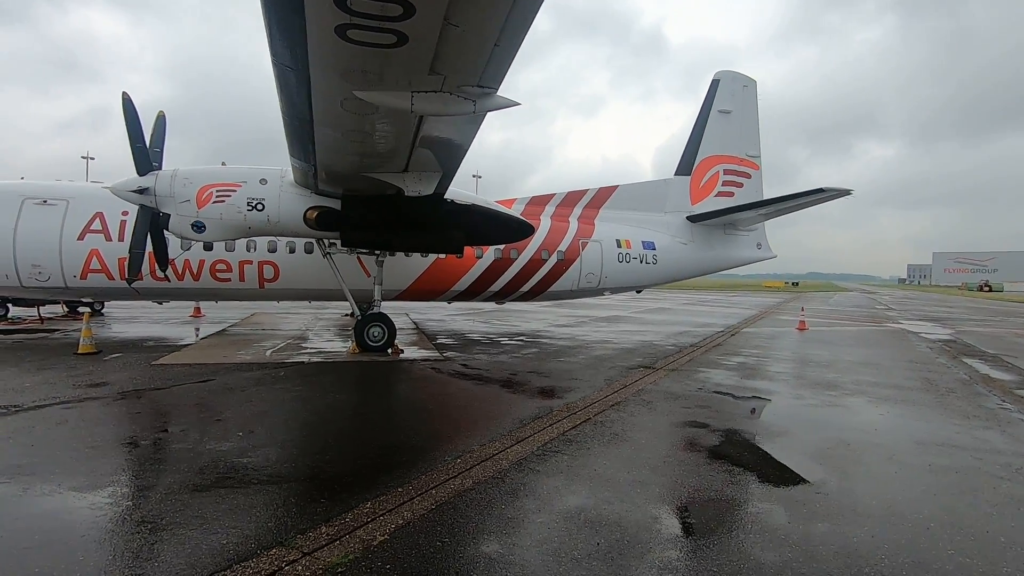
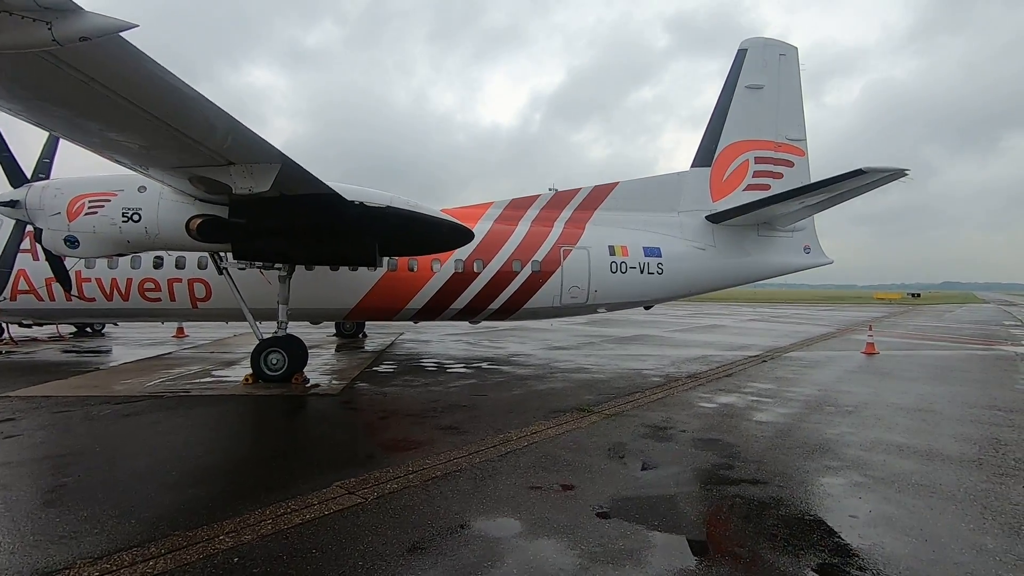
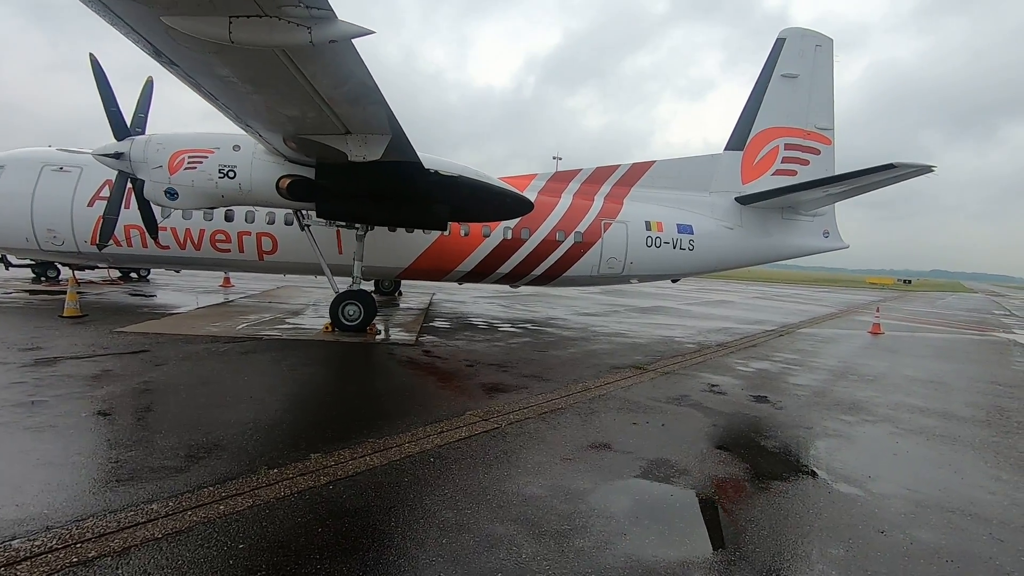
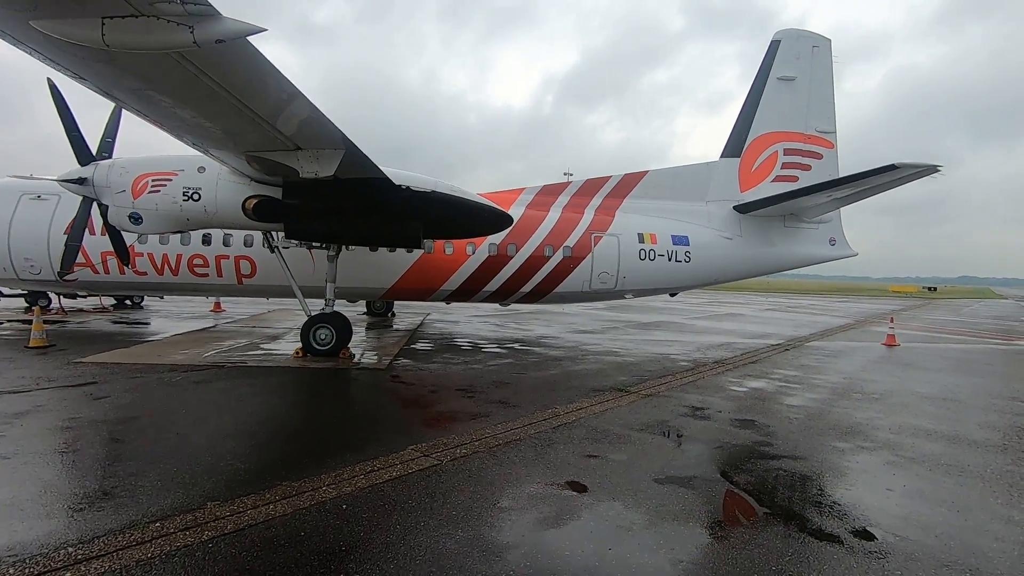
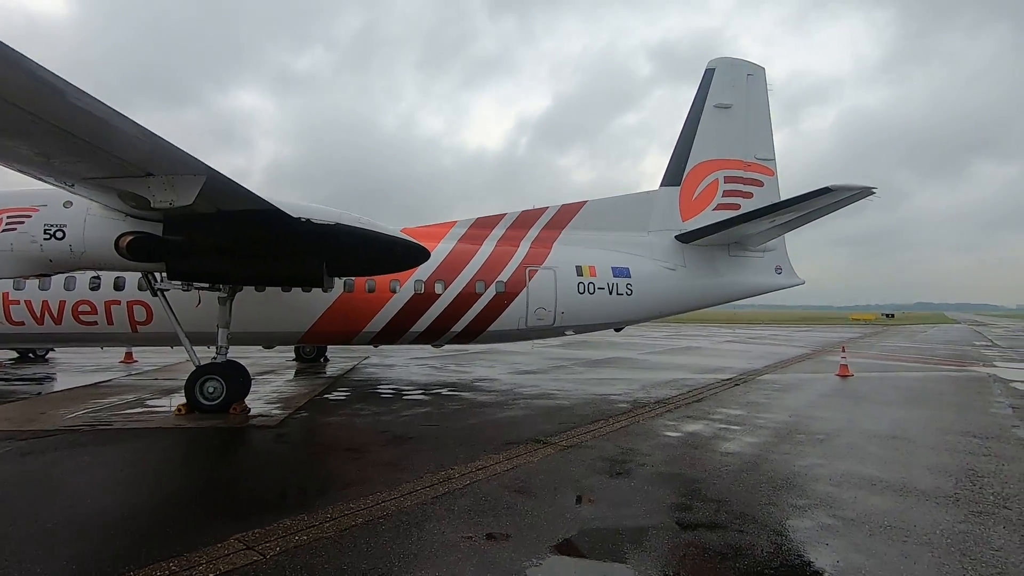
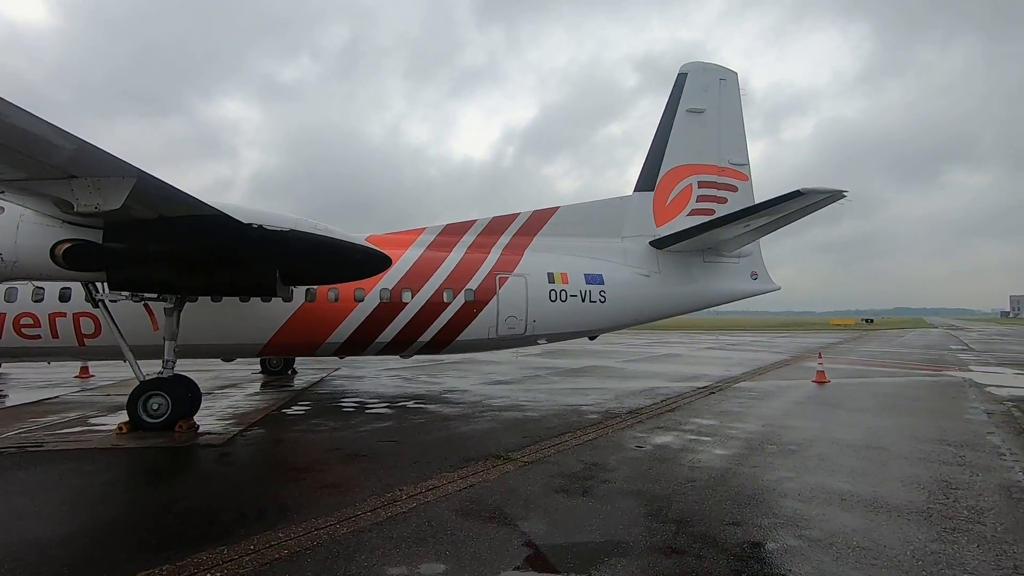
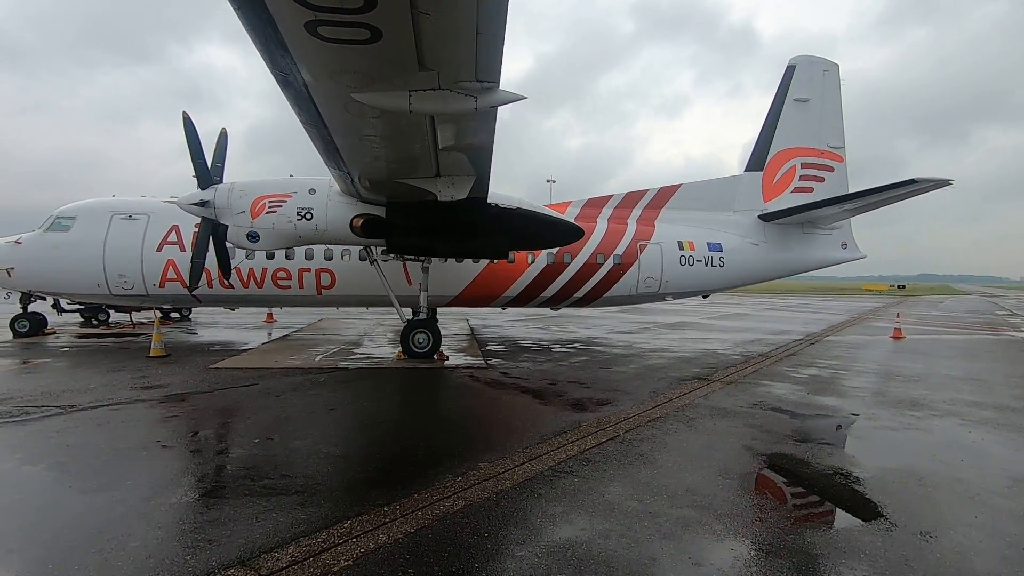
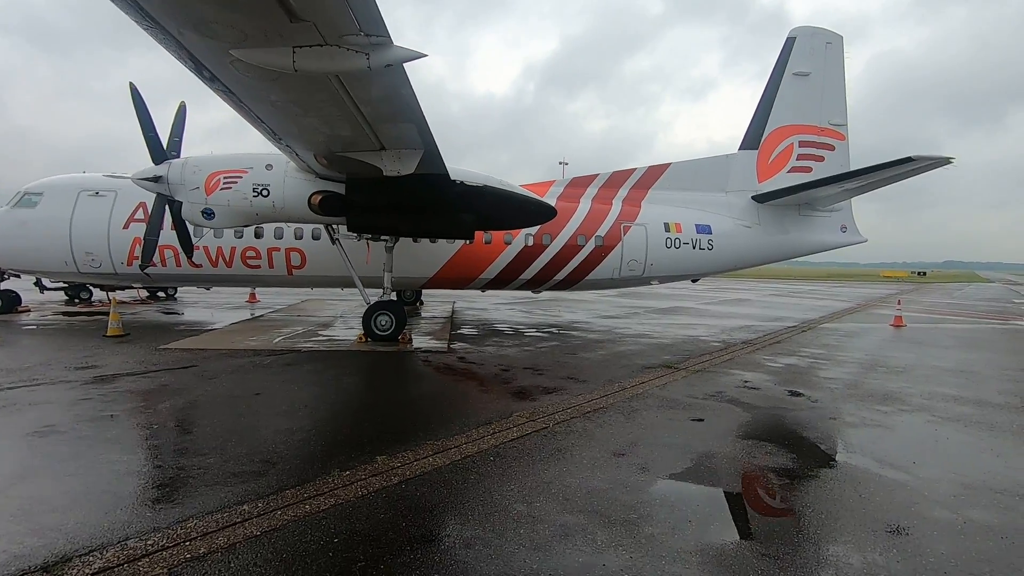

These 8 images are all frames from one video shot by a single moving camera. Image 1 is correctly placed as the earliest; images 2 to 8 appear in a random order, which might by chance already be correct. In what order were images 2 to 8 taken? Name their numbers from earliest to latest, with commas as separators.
7, 8, 3, 4, 2, 5, 6
